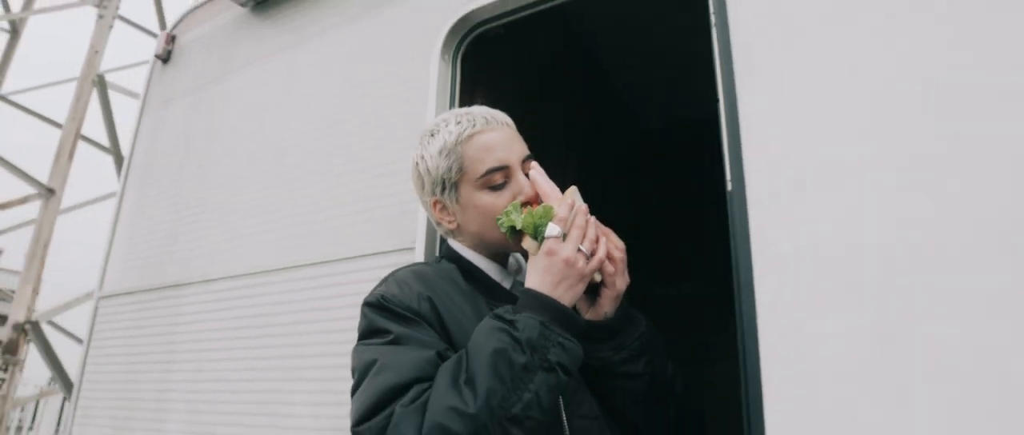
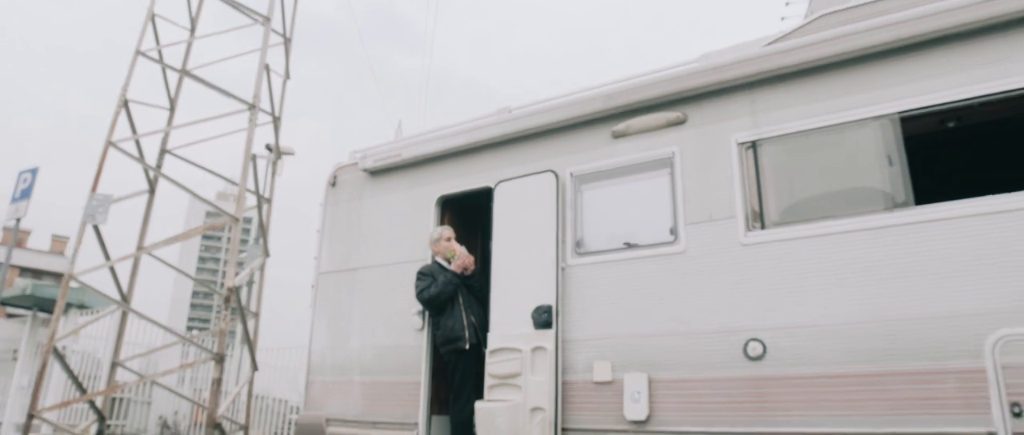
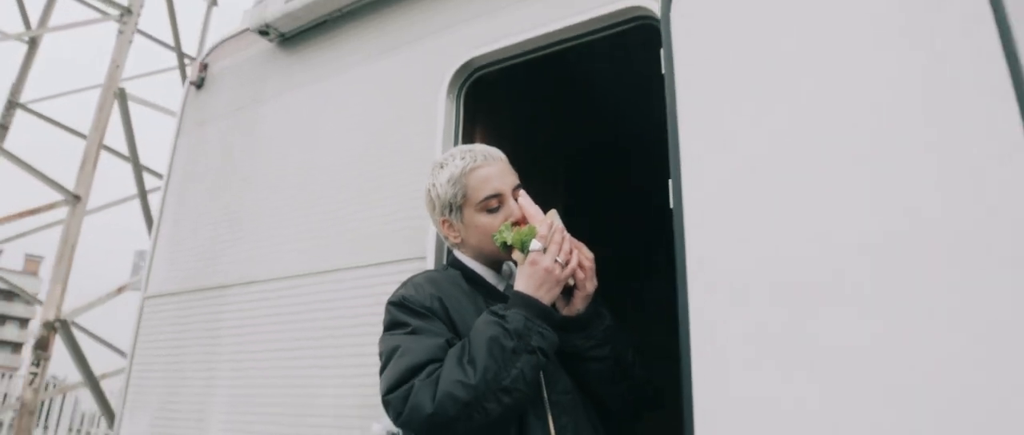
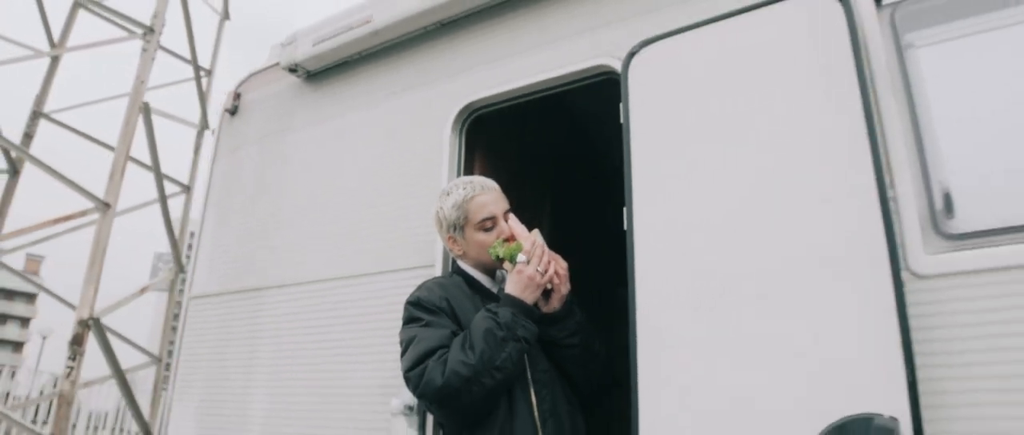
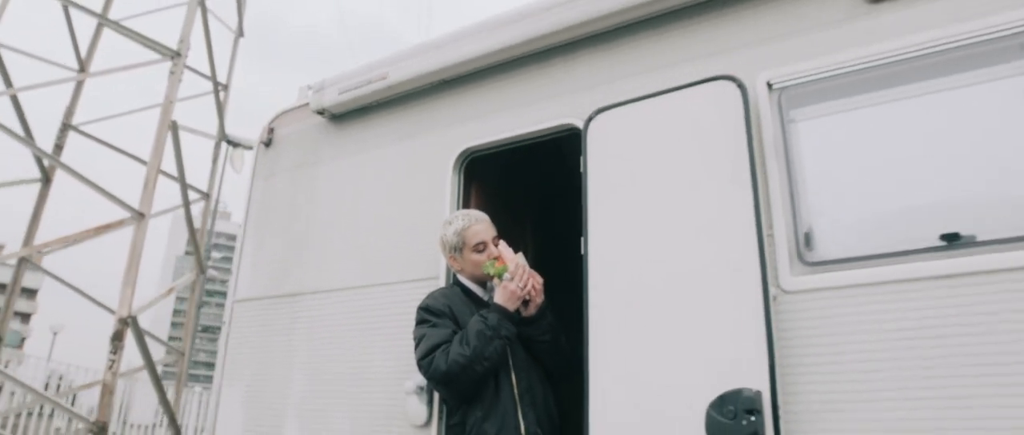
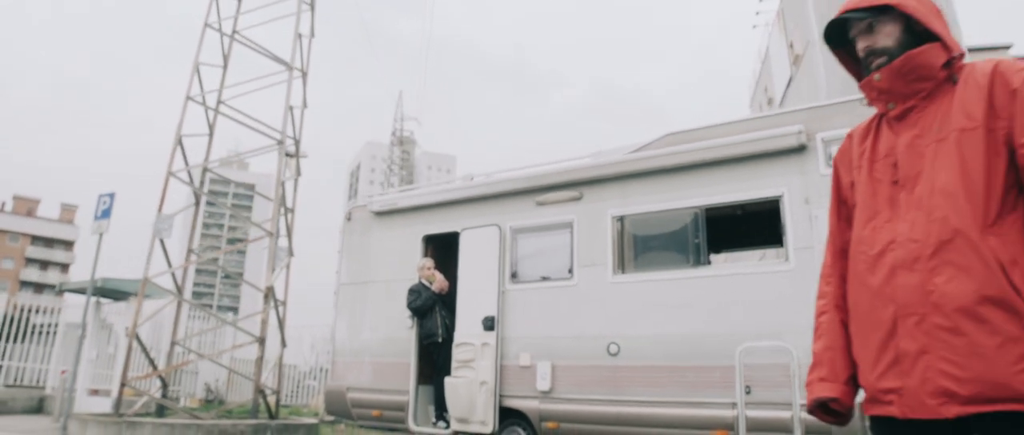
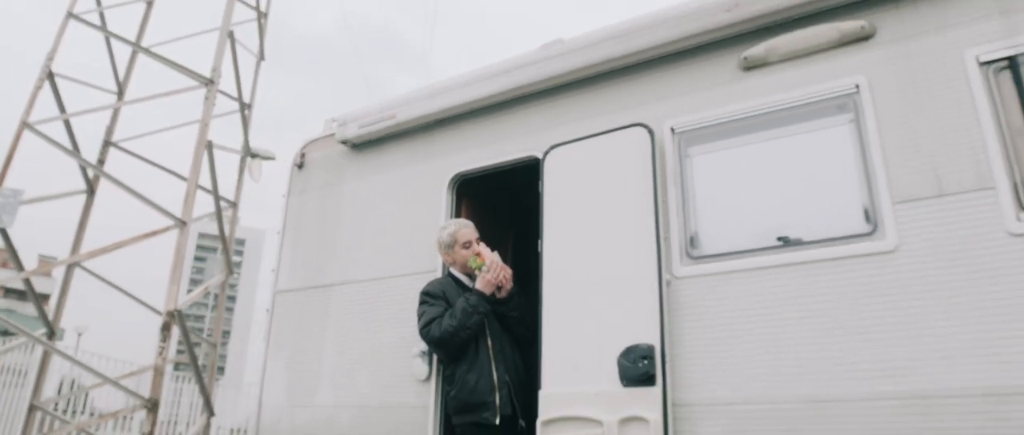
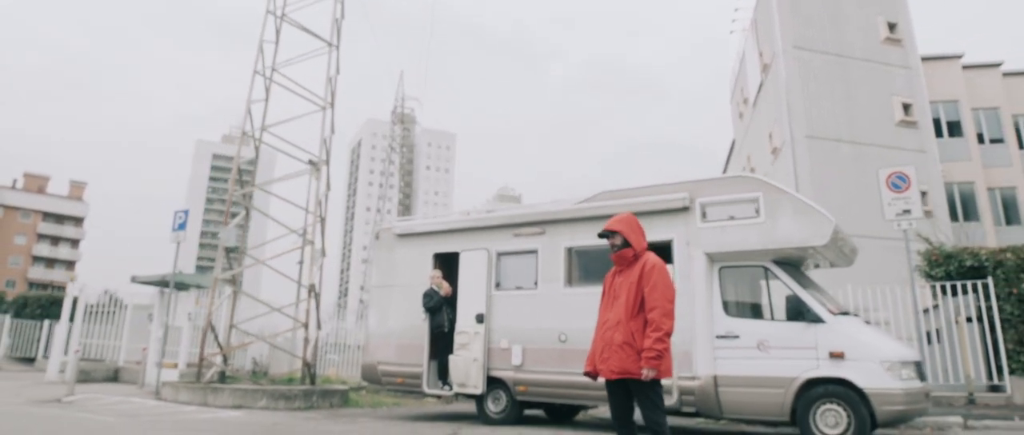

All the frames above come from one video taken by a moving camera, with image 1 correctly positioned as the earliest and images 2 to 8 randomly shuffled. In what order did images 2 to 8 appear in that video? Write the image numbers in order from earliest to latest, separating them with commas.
3, 4, 5, 7, 2, 6, 8
